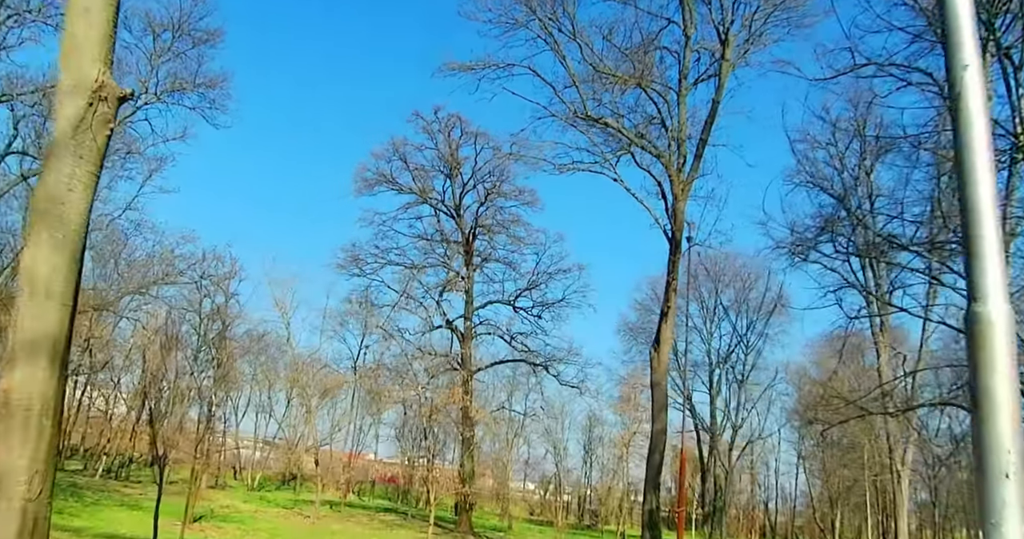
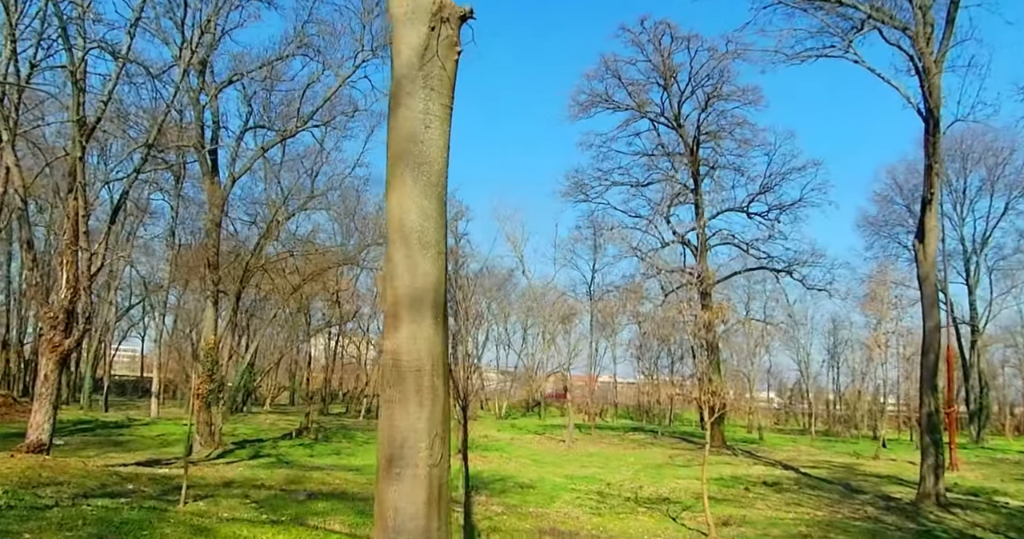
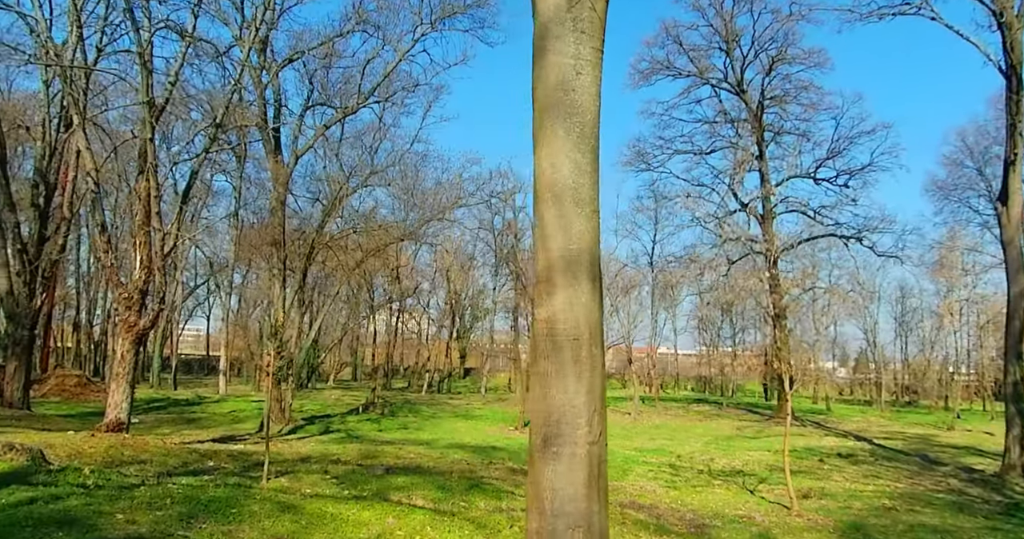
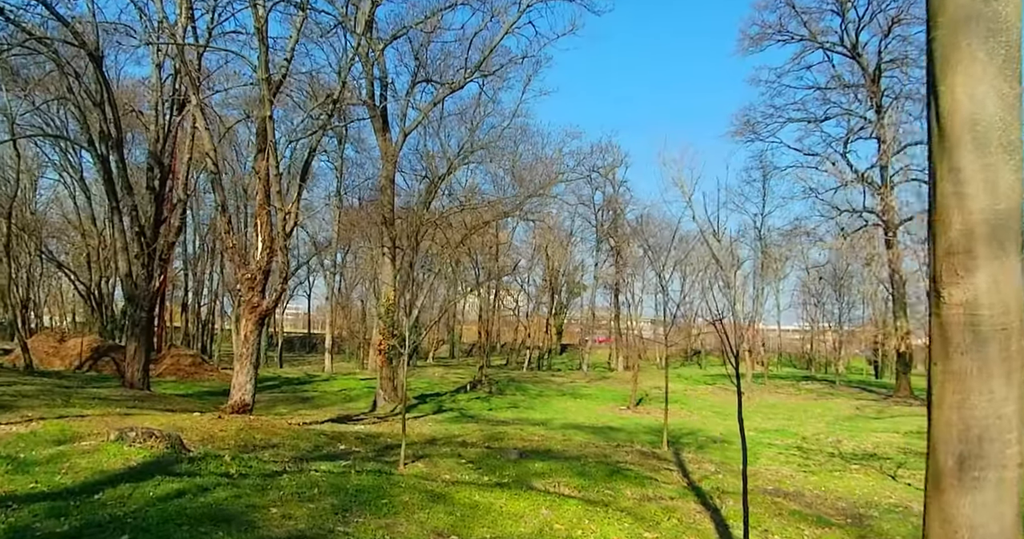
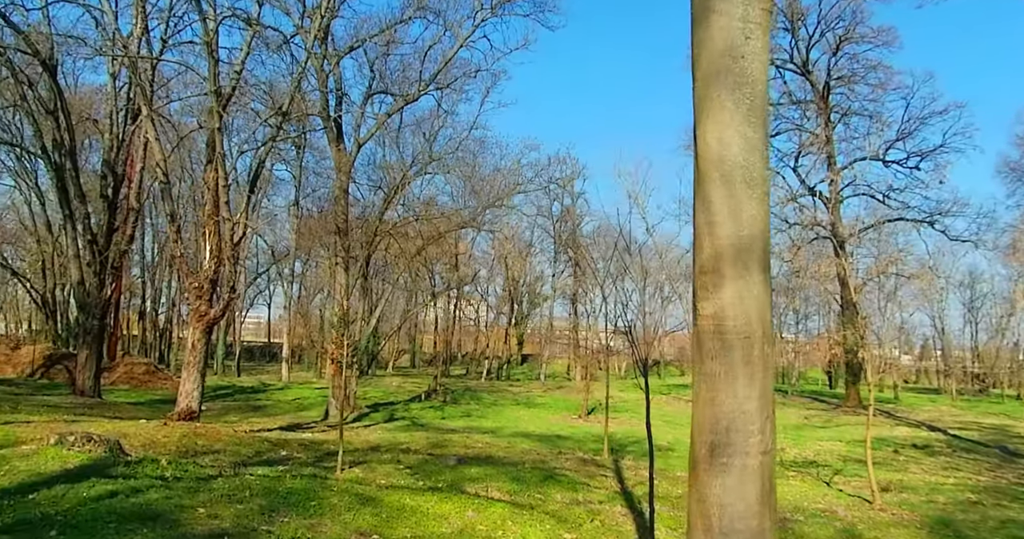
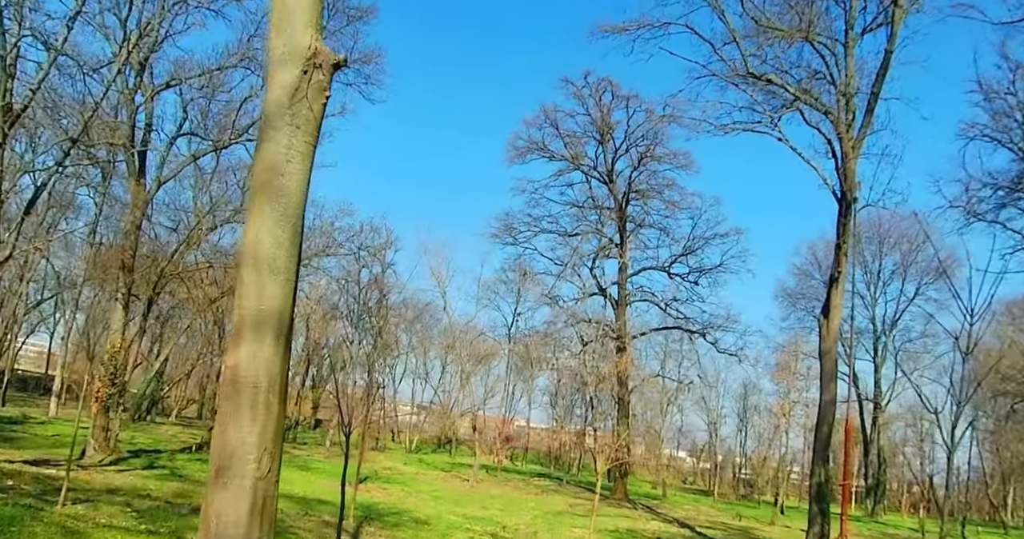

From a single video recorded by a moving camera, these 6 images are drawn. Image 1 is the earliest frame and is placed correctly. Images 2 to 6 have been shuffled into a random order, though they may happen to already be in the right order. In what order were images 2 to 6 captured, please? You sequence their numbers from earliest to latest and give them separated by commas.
6, 2, 3, 5, 4
